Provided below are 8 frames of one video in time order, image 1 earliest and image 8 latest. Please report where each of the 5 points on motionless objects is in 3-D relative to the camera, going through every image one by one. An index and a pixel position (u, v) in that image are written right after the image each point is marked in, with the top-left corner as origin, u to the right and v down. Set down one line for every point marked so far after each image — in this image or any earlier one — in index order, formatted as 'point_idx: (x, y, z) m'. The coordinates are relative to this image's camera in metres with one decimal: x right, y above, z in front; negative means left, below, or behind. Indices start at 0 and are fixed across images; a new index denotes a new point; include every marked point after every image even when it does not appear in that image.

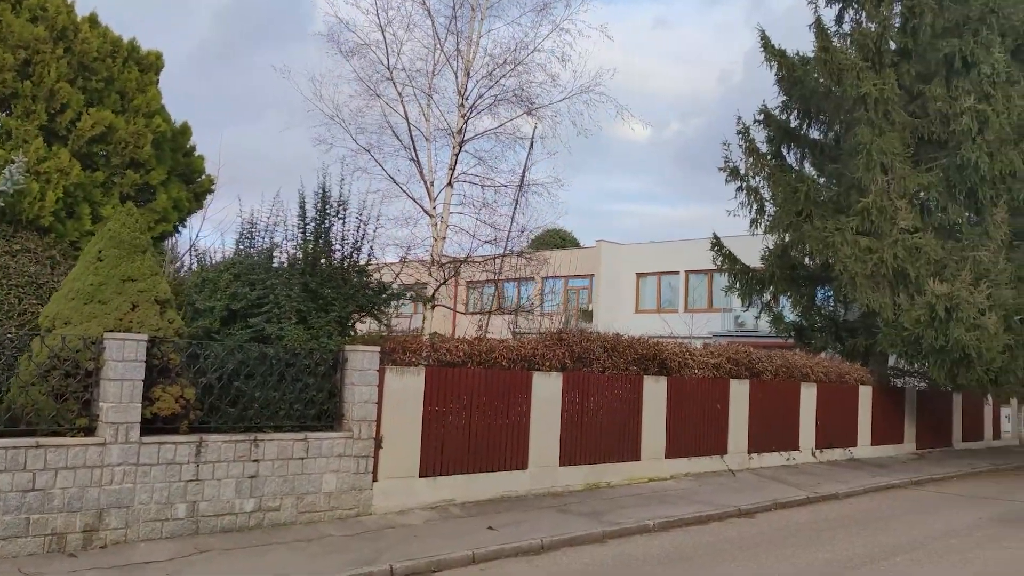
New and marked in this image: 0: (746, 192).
0: (+4.8, +2.0, +19.2) m
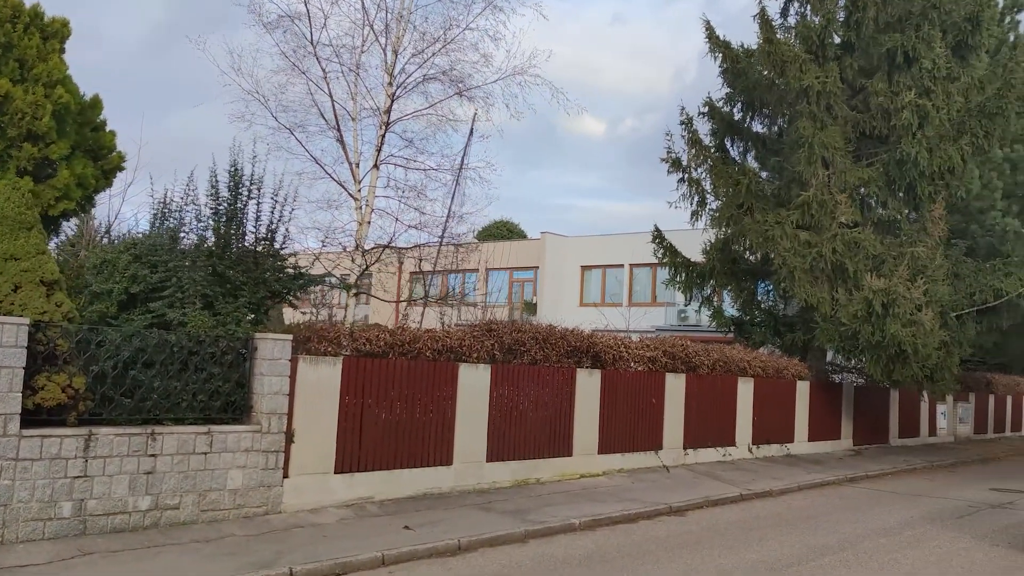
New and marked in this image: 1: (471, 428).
0: (+3.6, +2.2, +19.0) m
1: (-0.5, -1.6, +10.7) m
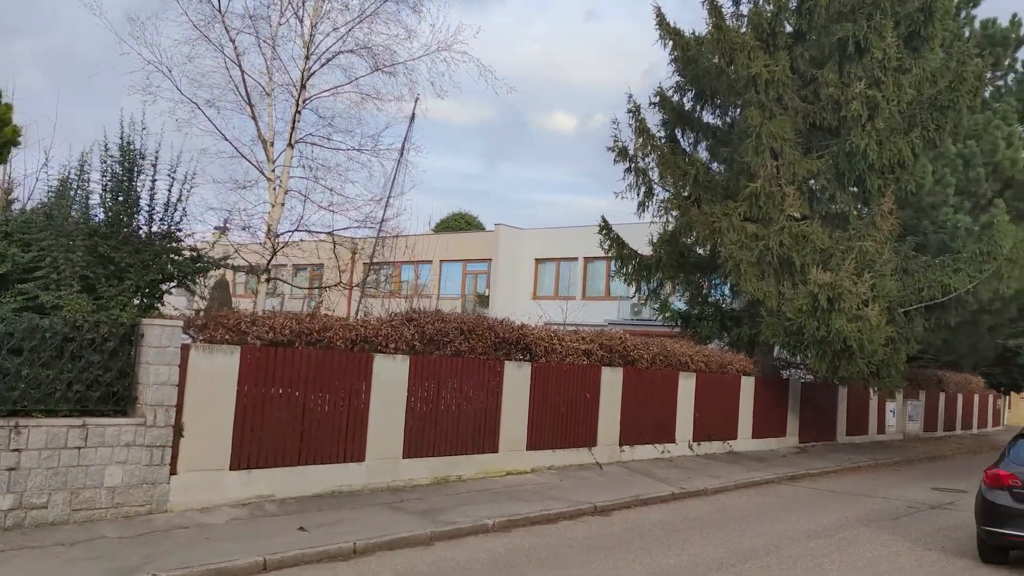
0: (+2.4, +2.3, +18.5) m
1: (-1.4, -1.5, +10.1) m
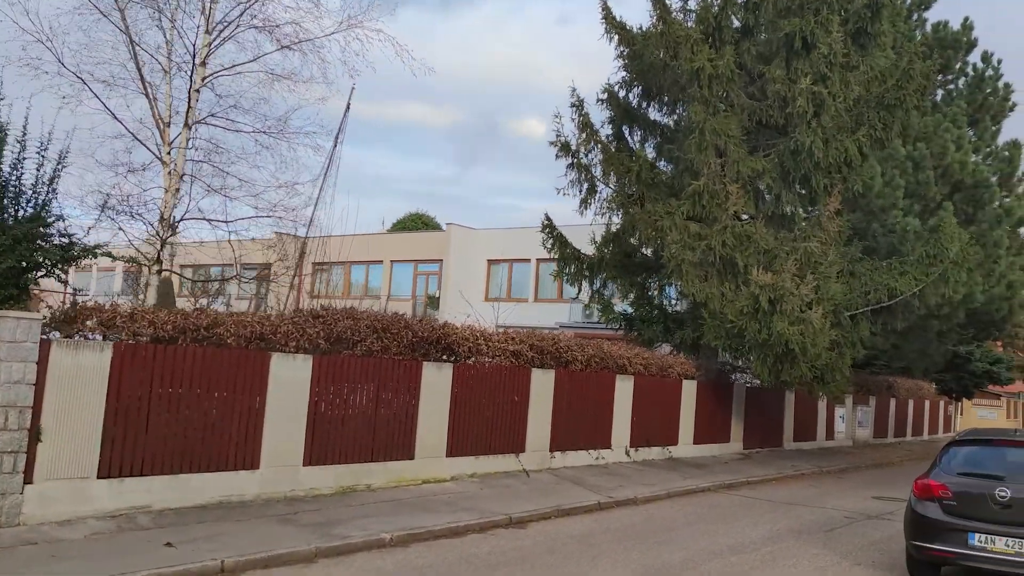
0: (+1.2, +2.3, +17.9) m
1: (-2.3, -1.4, +9.4) m
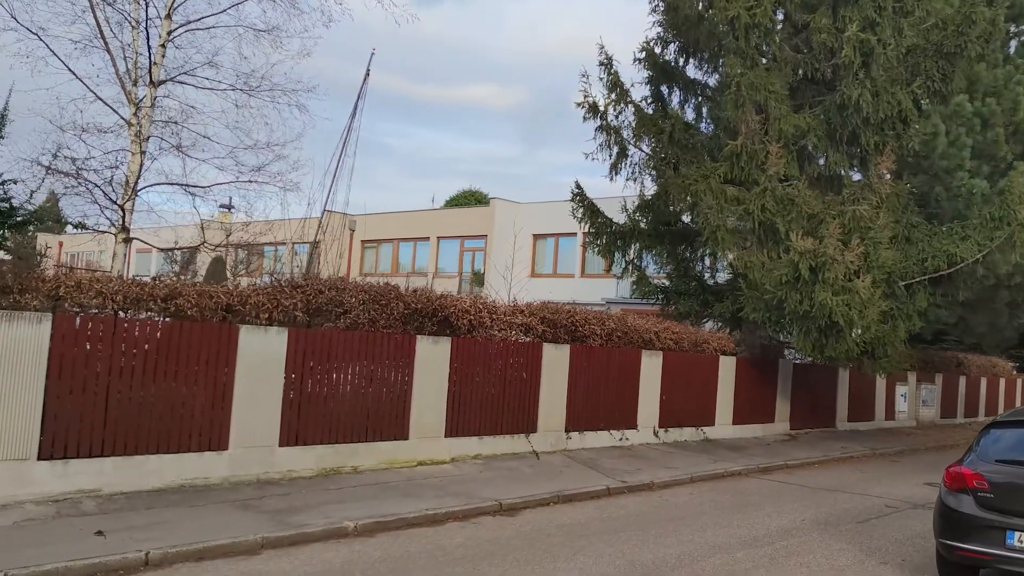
0: (+1.7, +2.8, +16.8) m
1: (-2.4, -1.1, +8.7) m
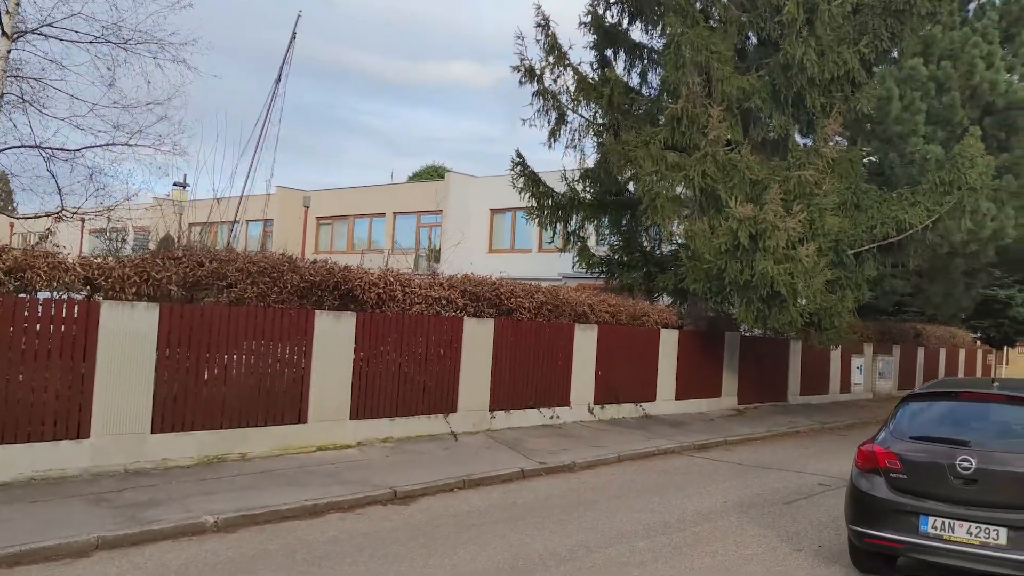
0: (+0.6, +3.3, +16.0) m
1: (-3.3, -0.9, +7.9) m
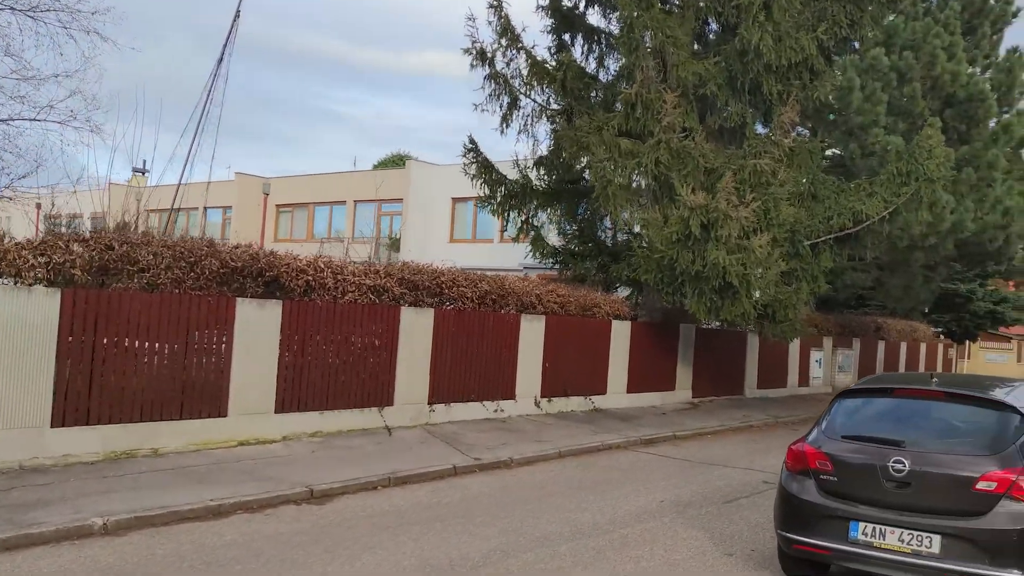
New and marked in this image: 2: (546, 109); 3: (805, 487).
0: (-0.2, +3.5, +15.6) m
1: (-3.9, -0.7, +7.4) m
2: (+0.6, +3.0, +15.3) m
3: (+1.7, -1.1, +5.3) m
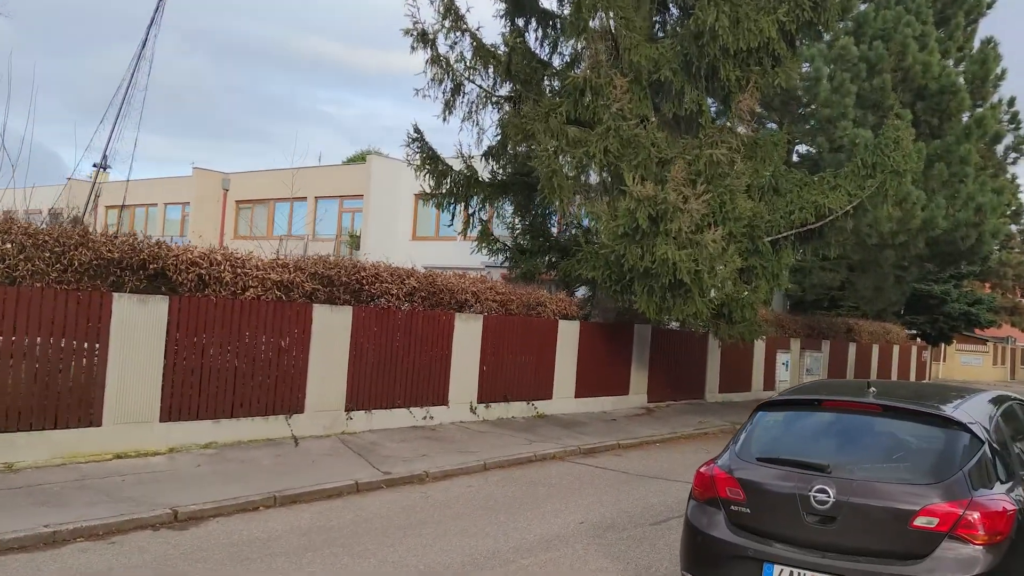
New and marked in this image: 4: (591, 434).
0: (-1.1, +3.5, +14.6) m
1: (-4.7, -0.7, +6.4) m
2: (-0.3, +3.0, +14.3) m
3: (+1.0, -1.1, +4.3) m
4: (+1.1, -1.9, +12.0) m
